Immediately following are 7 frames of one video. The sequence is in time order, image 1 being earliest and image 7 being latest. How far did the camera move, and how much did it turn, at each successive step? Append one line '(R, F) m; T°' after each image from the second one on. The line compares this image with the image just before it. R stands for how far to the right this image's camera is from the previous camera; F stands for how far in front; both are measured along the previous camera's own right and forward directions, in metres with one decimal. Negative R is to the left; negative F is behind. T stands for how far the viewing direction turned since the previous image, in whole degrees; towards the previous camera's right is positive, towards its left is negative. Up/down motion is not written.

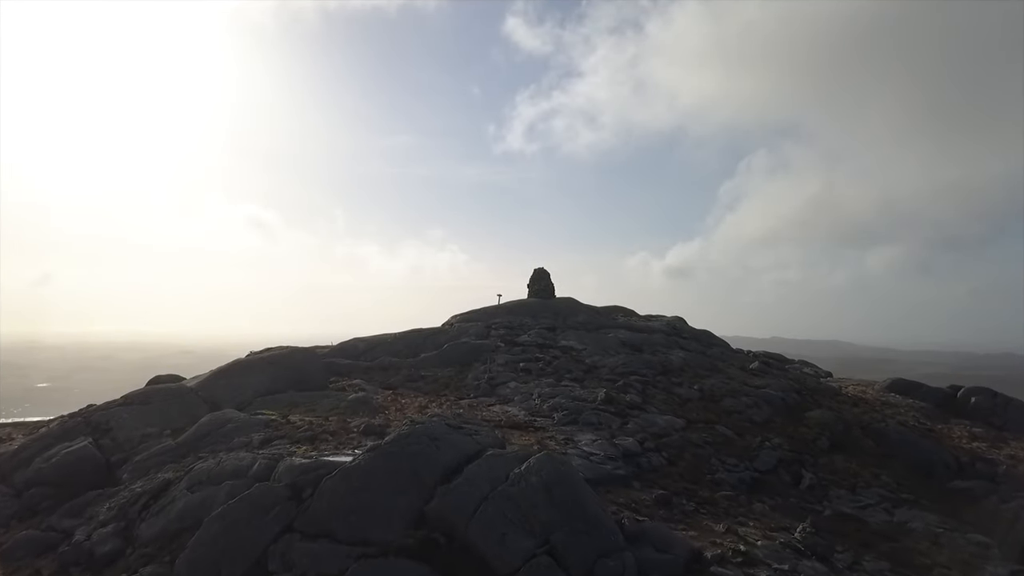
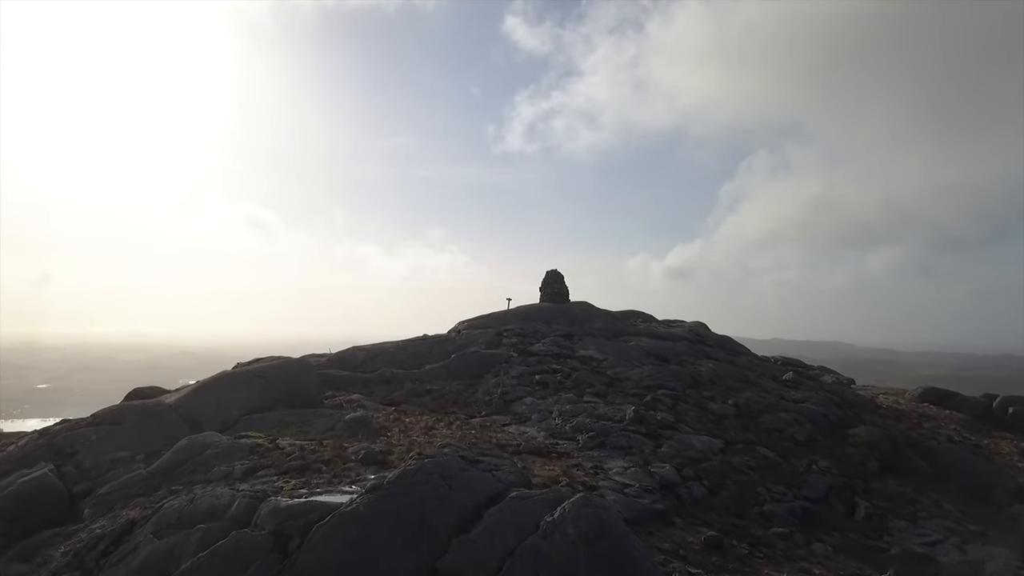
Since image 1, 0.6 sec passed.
(-0.9, +3.5) m; 0°
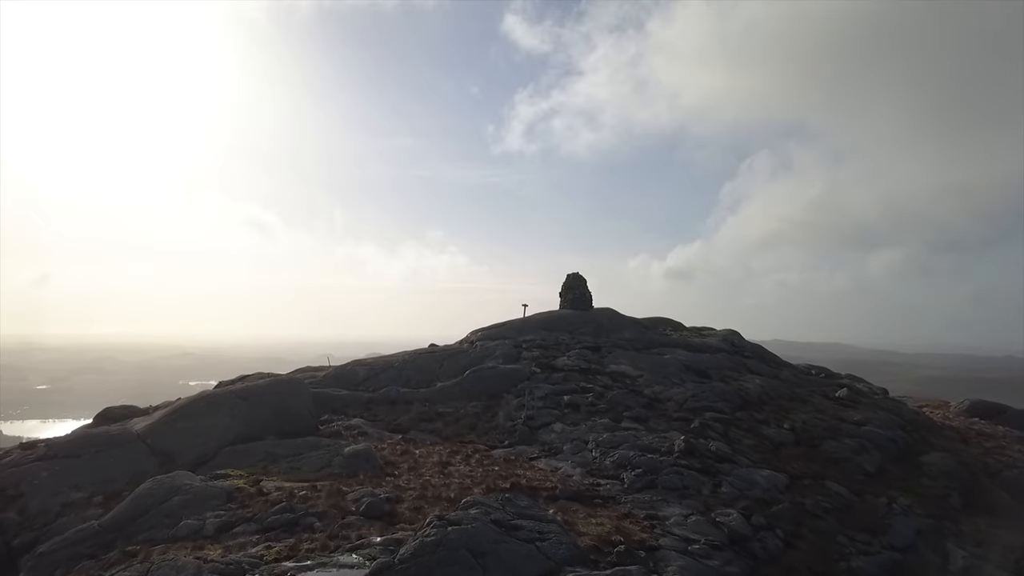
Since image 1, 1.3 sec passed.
(-1.3, +4.3) m; 0°
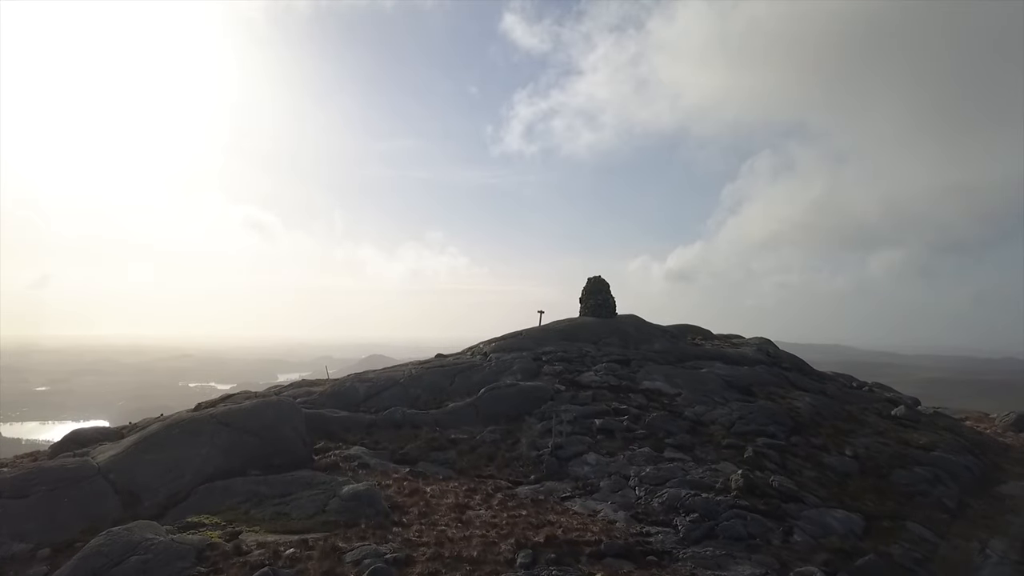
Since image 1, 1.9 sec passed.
(-1.1, +3.7) m; 0°
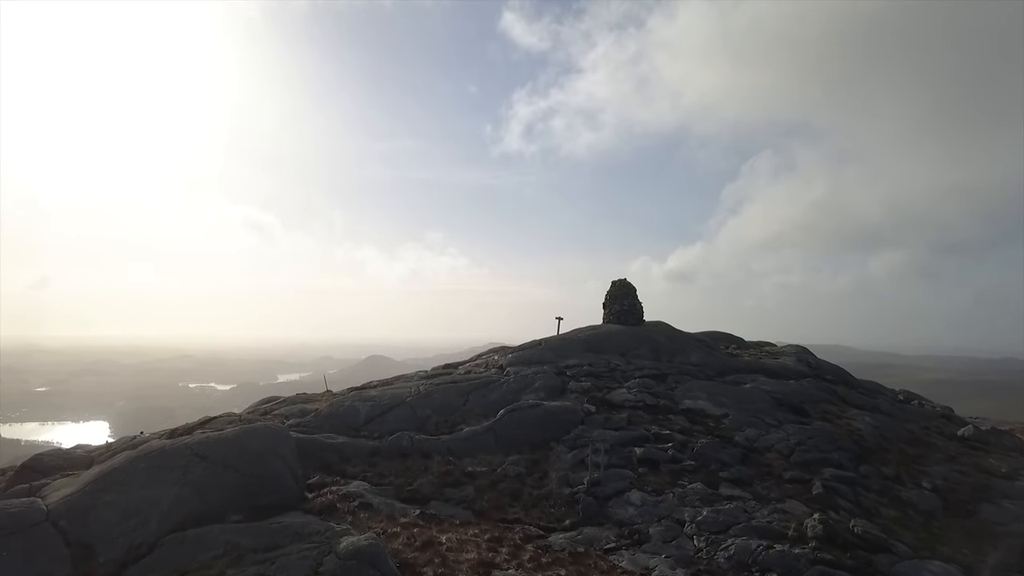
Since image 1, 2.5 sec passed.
(-1.0, +3.5) m; 0°
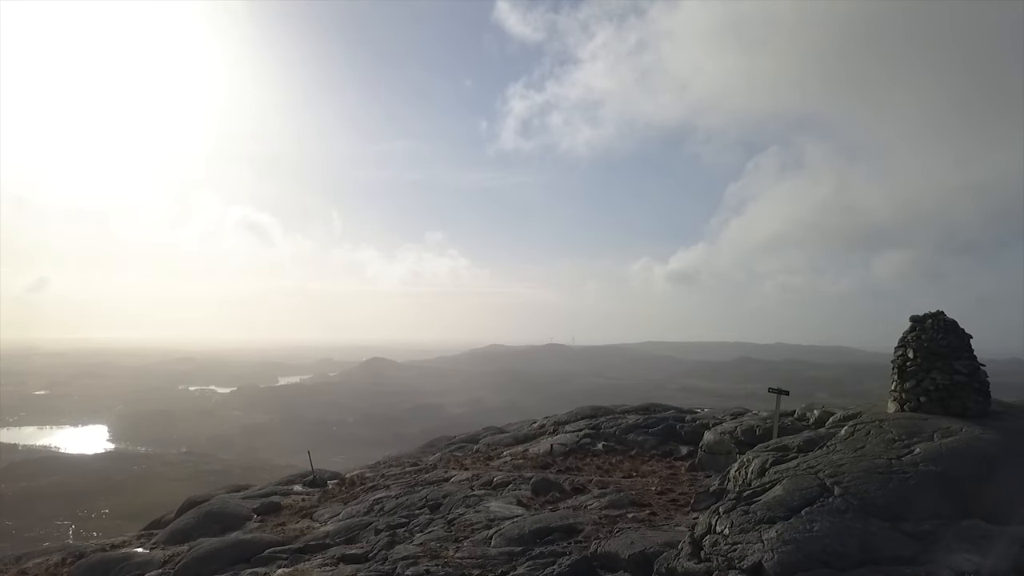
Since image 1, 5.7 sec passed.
(-5.4, +17.9) m; 0°
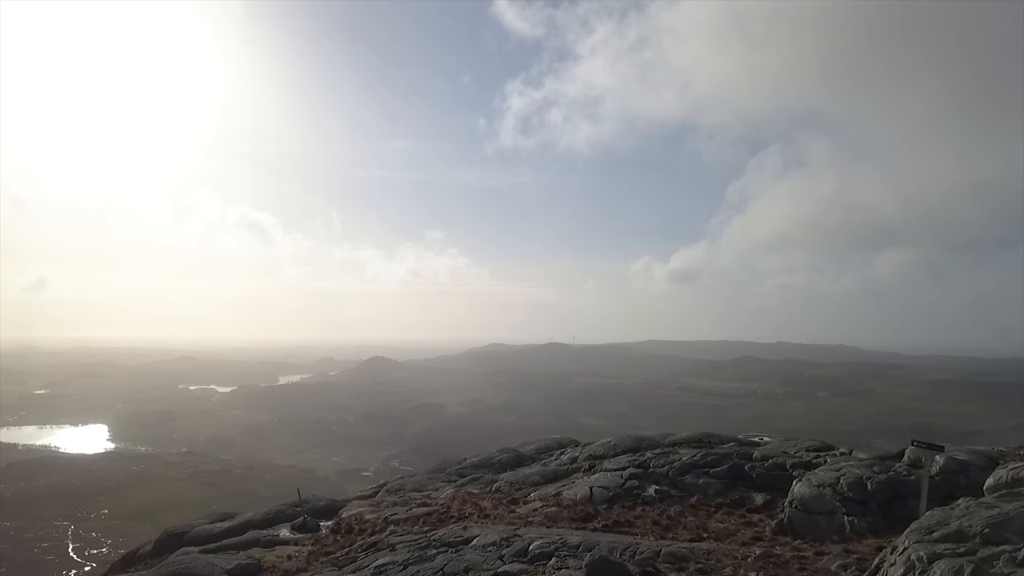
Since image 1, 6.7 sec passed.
(-1.5, +1.5) m; 0°
